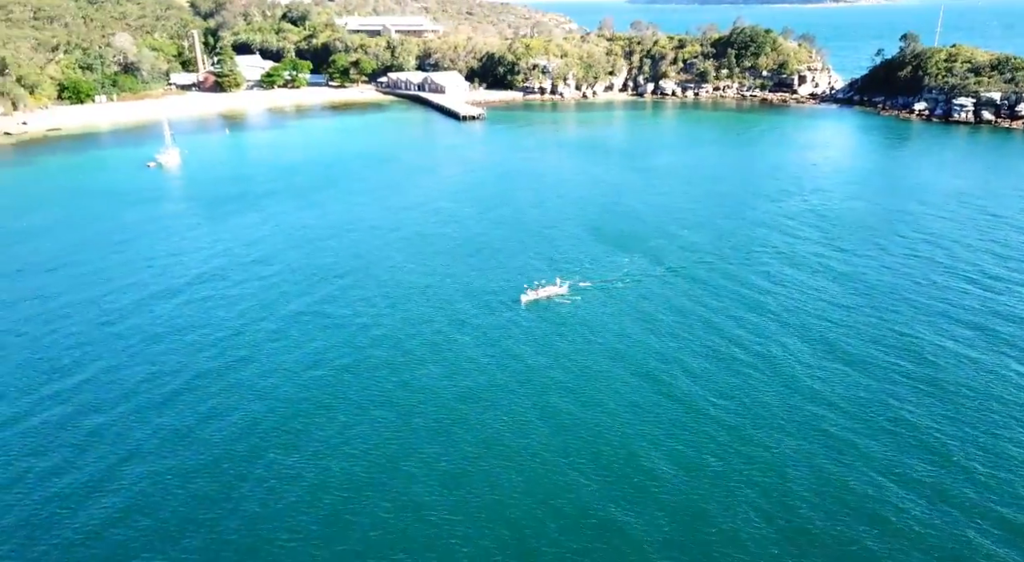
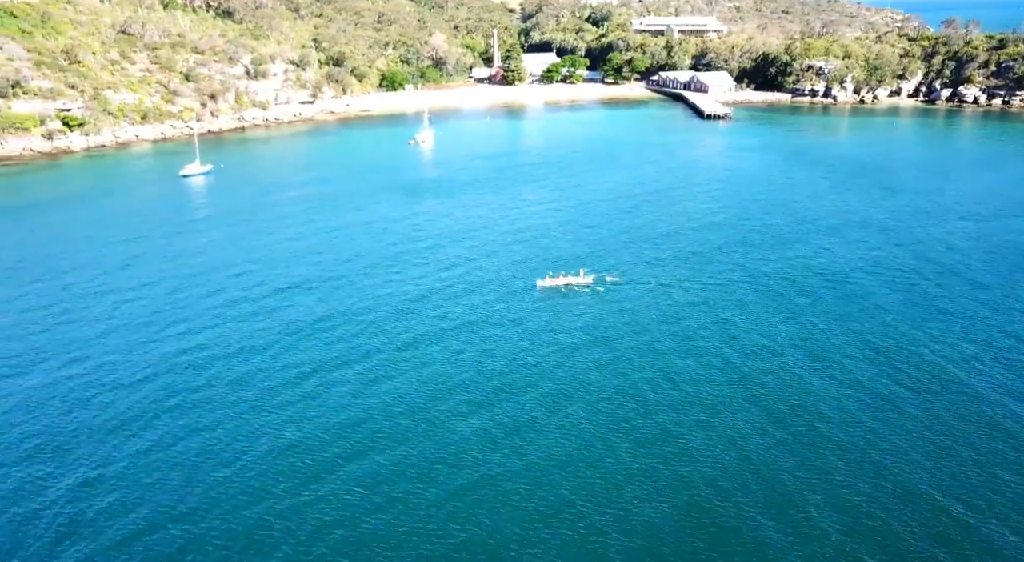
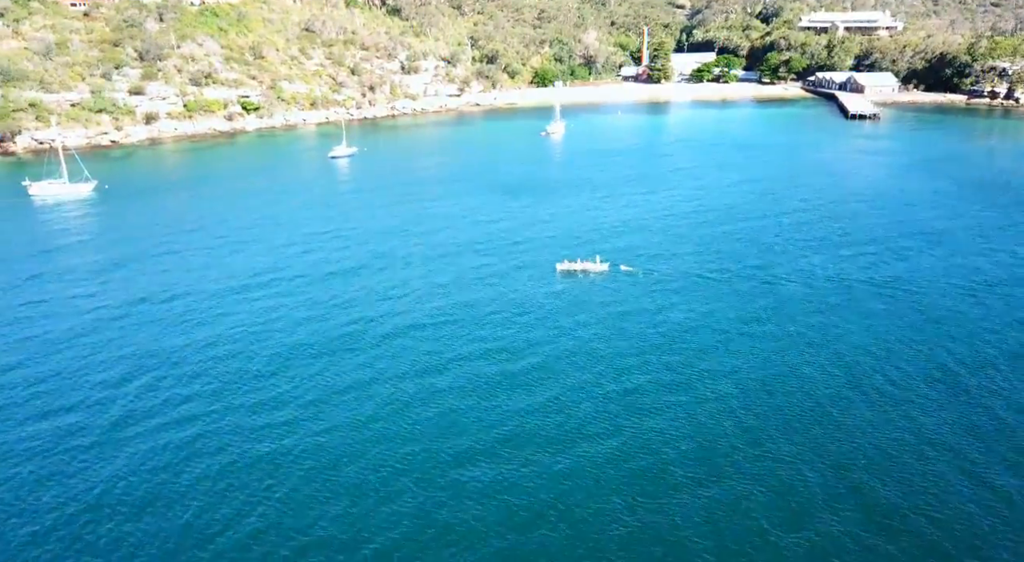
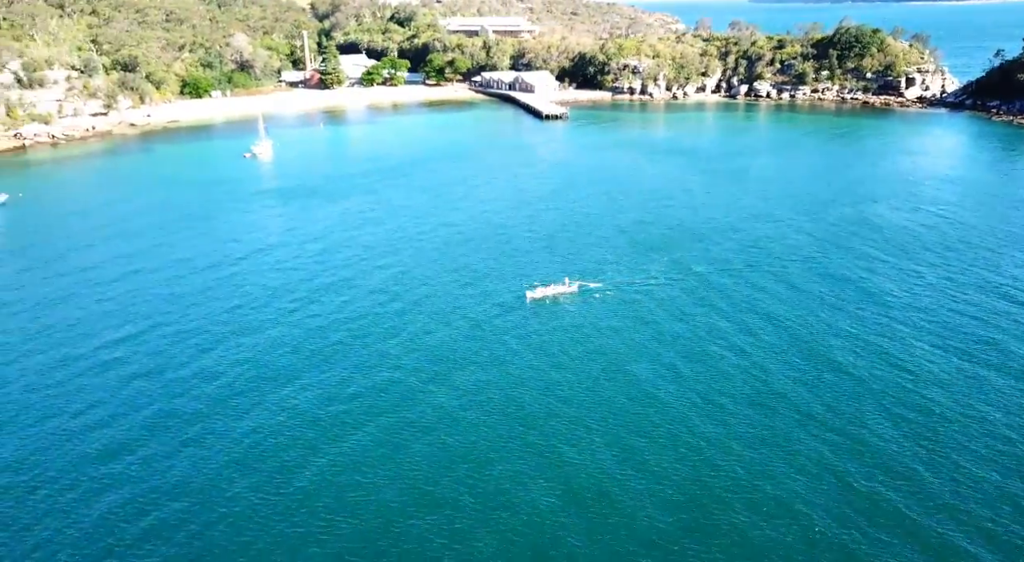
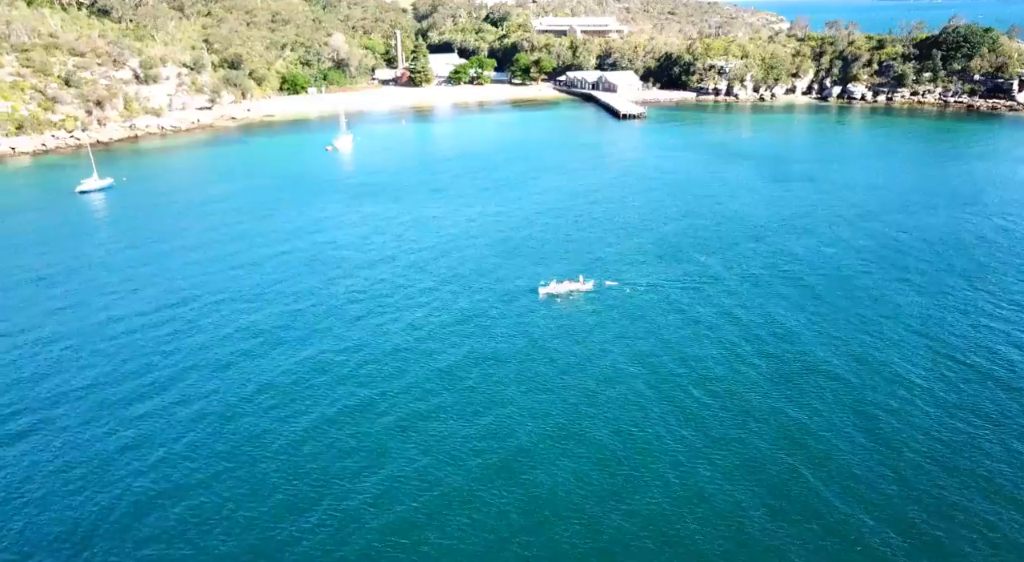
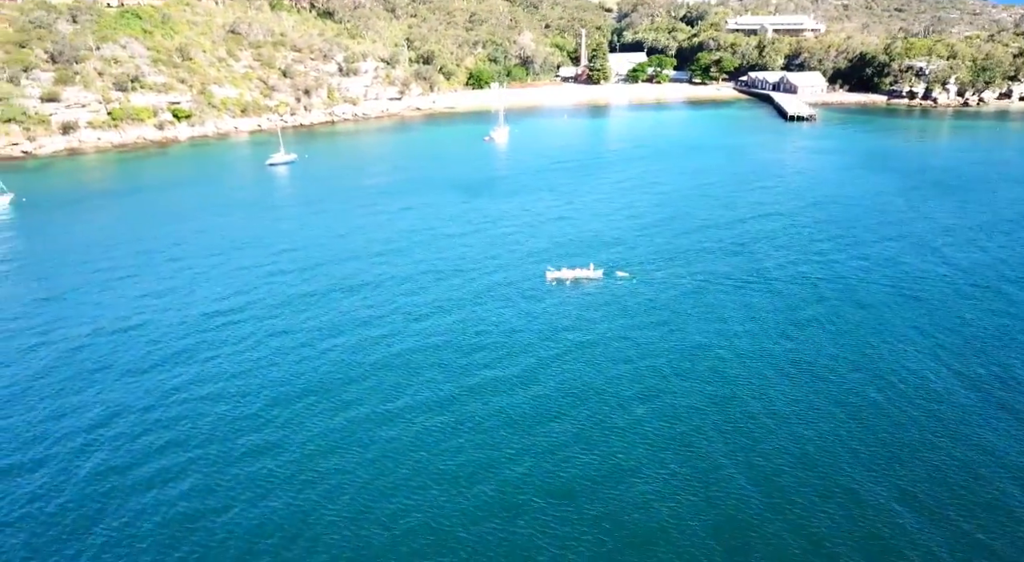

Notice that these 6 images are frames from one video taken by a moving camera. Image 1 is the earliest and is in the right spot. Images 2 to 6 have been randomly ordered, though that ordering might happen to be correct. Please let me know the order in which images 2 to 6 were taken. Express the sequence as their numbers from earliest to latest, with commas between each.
4, 5, 2, 6, 3
